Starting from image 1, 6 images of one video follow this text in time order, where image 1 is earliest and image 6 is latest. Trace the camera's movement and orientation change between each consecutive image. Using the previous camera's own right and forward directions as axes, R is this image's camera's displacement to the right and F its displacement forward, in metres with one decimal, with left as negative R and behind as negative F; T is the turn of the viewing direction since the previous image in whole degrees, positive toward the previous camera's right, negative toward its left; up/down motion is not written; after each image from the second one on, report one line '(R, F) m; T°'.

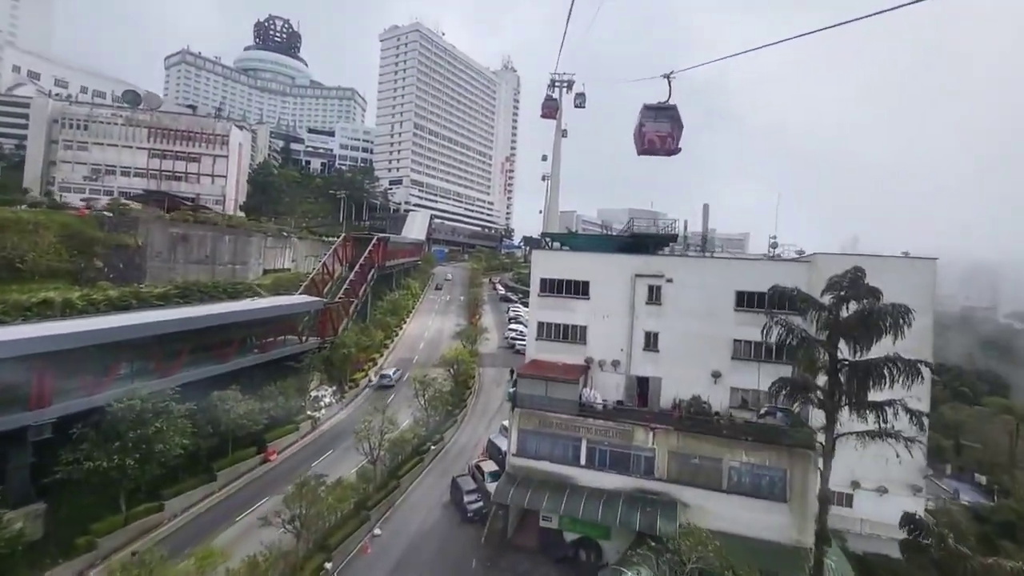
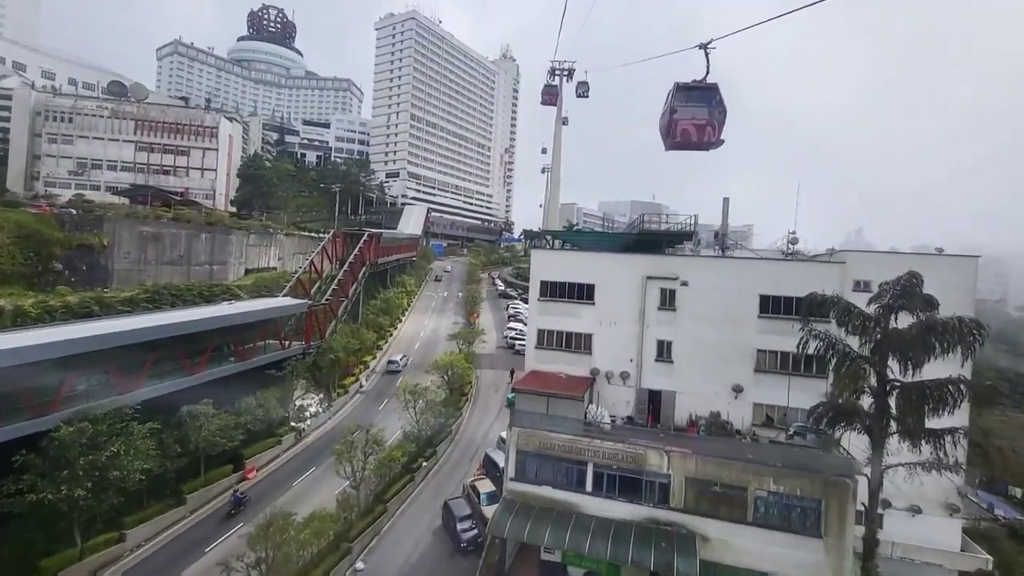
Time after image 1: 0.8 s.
(+0.1, +1.3) m; 0°
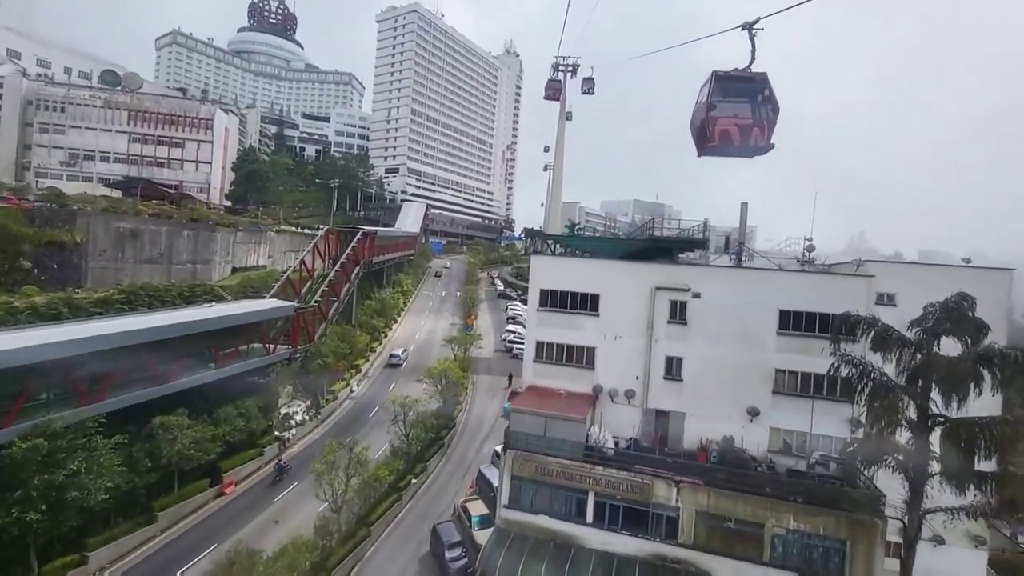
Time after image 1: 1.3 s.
(+0.1, +0.9) m; 0°
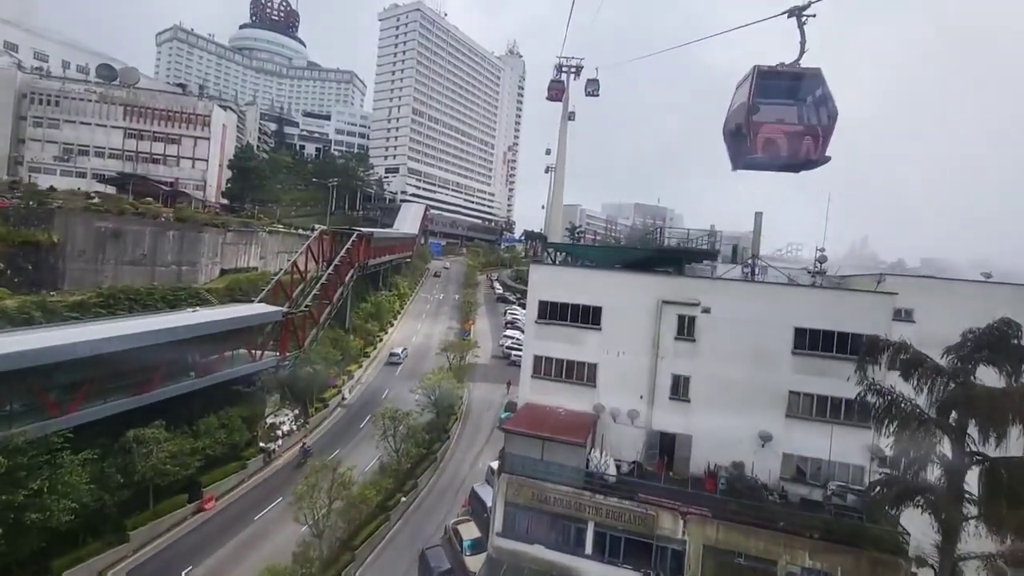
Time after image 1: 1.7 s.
(+0.1, +0.7) m; 0°
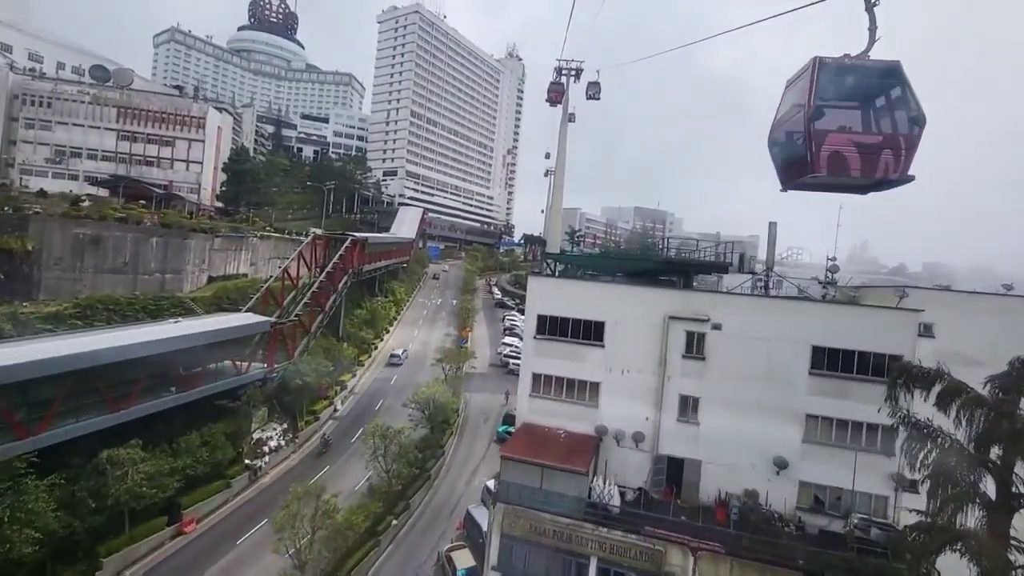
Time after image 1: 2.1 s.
(0.0, +0.6) m; 0°
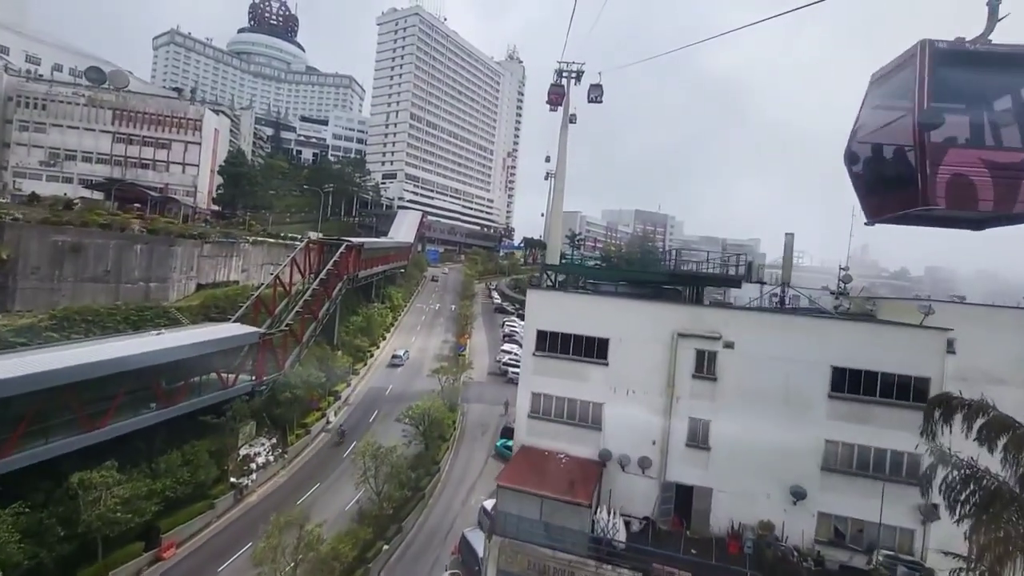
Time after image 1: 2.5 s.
(+0.1, +0.6) m; 0°
